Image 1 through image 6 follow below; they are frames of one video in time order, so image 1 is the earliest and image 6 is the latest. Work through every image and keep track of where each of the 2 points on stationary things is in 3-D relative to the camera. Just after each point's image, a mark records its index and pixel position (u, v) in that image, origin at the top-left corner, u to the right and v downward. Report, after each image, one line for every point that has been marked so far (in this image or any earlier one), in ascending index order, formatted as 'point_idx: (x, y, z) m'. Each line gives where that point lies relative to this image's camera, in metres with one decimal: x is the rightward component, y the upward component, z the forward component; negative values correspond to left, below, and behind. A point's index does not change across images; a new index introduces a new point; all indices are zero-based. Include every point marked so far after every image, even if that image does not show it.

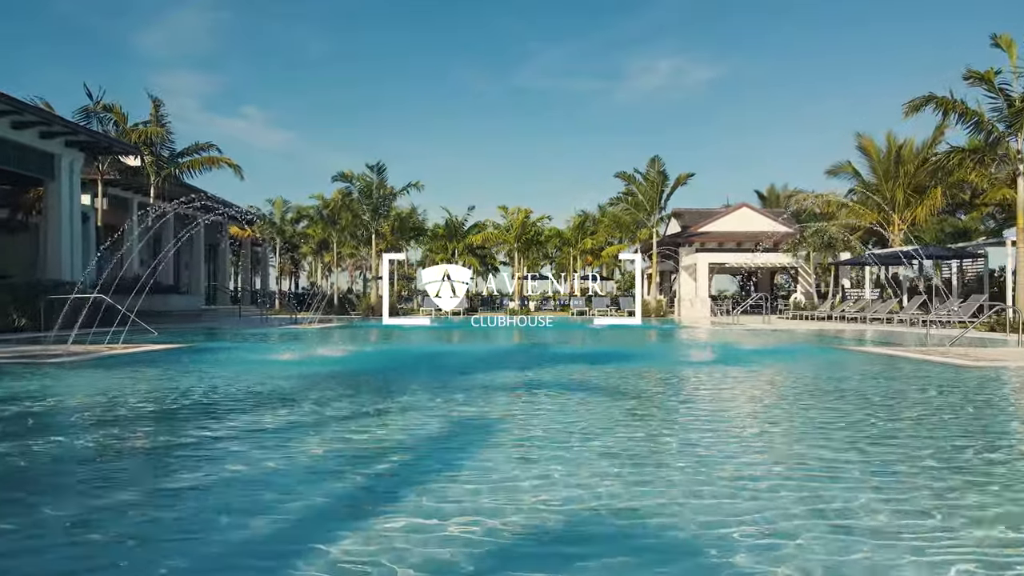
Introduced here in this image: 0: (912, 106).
0: (+10.6, +4.9, +19.4) m
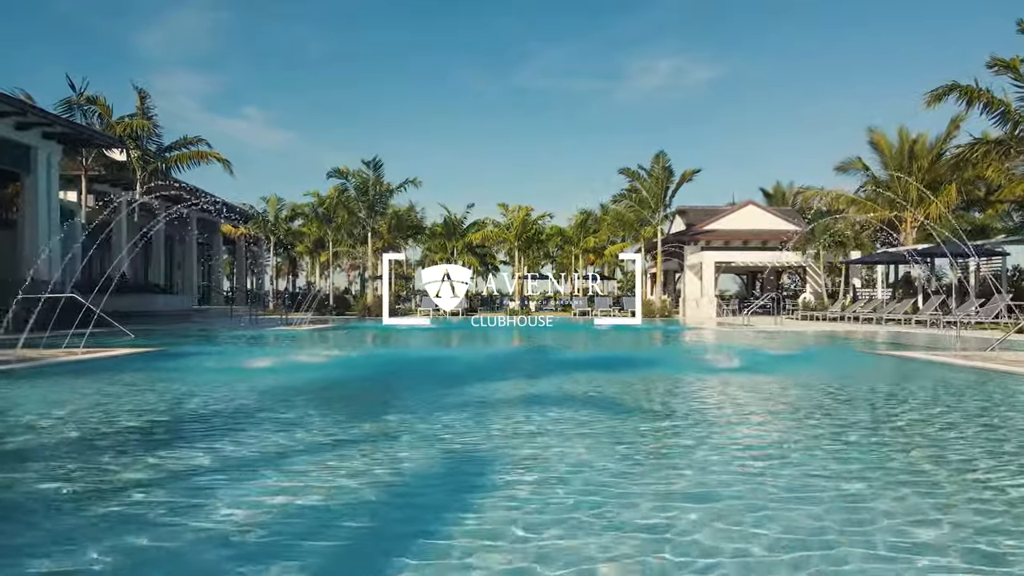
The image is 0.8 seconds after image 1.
0: (+10.7, +4.9, +18.4) m
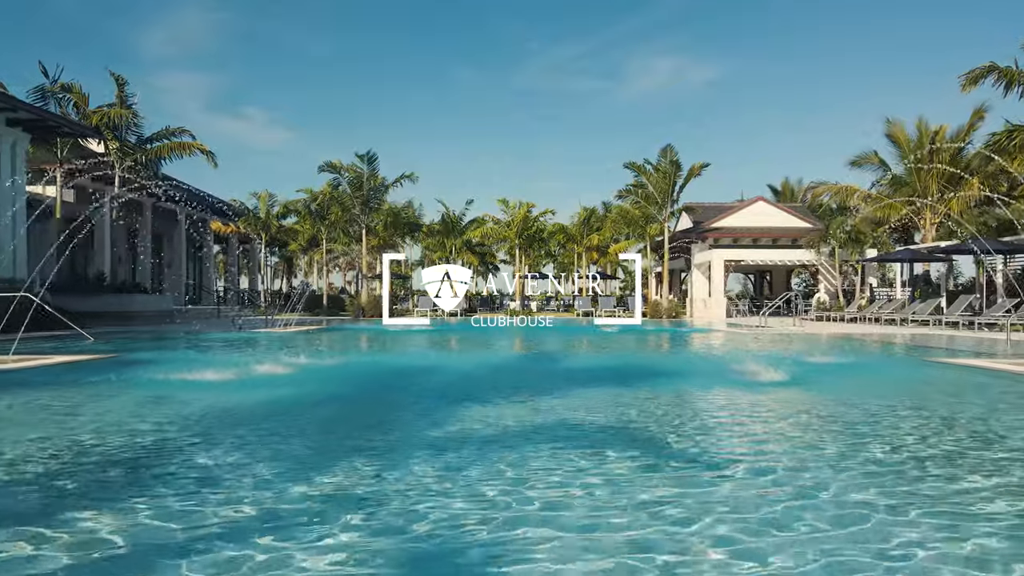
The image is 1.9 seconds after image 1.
0: (+10.7, +4.9, +17.0) m
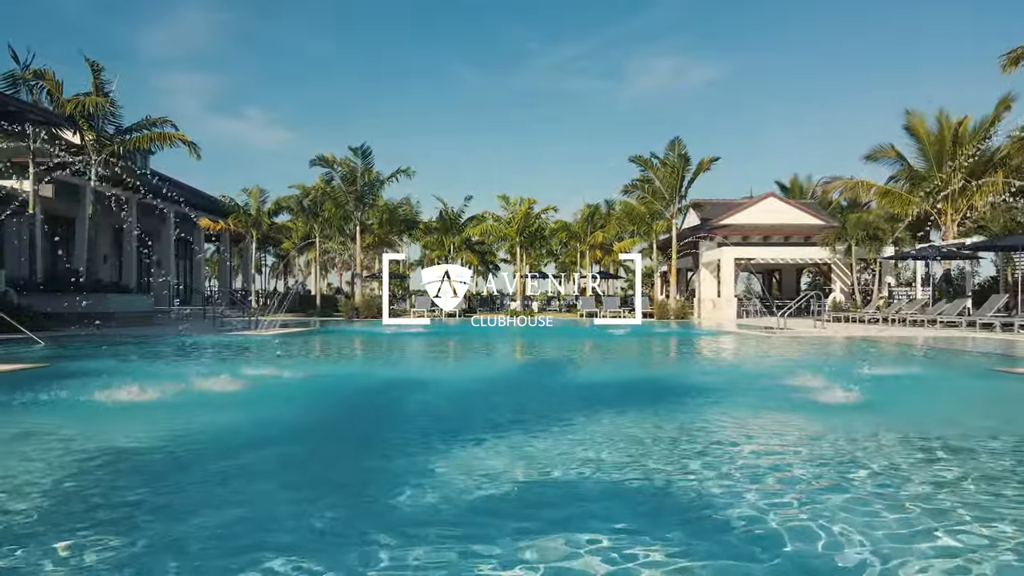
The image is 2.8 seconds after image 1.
0: (+10.7, +4.9, +15.7) m
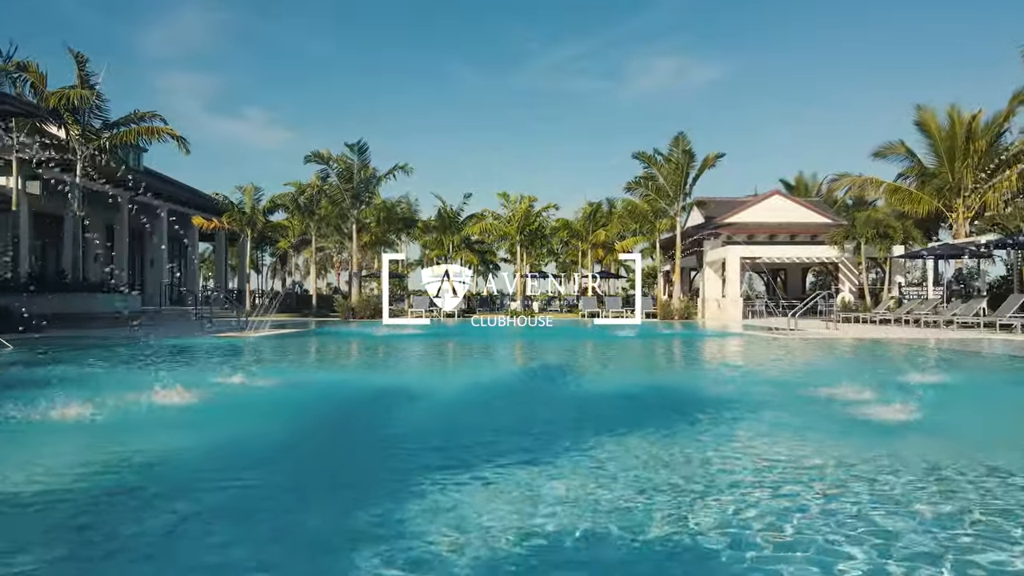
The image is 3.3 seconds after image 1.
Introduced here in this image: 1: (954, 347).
0: (+10.7, +4.9, +14.9) m
1: (+12.0, -1.6, +19.4) m
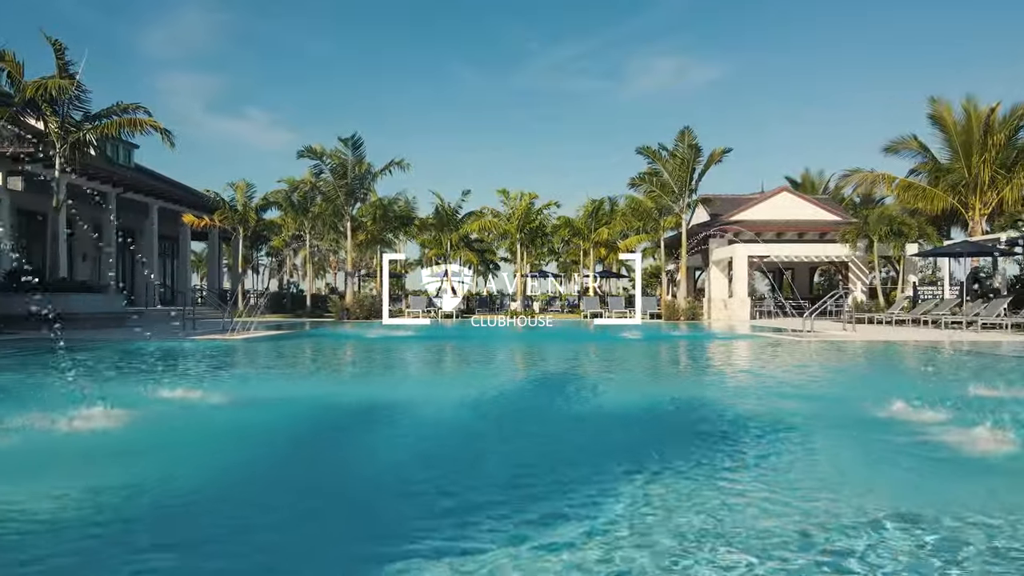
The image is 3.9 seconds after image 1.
0: (+10.7, +5.0, +14.0) m
1: (+12.0, -1.6, +18.5) m
